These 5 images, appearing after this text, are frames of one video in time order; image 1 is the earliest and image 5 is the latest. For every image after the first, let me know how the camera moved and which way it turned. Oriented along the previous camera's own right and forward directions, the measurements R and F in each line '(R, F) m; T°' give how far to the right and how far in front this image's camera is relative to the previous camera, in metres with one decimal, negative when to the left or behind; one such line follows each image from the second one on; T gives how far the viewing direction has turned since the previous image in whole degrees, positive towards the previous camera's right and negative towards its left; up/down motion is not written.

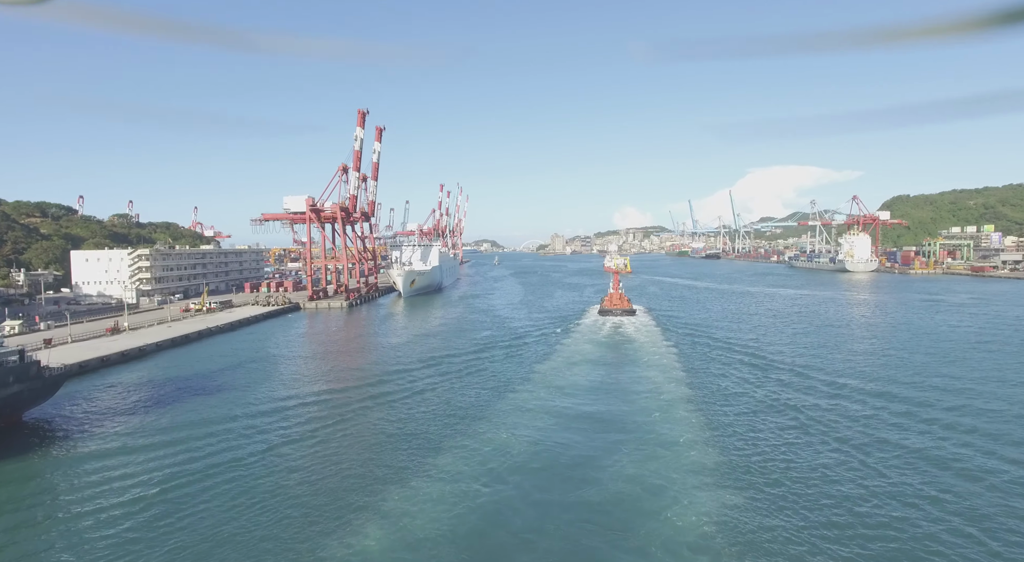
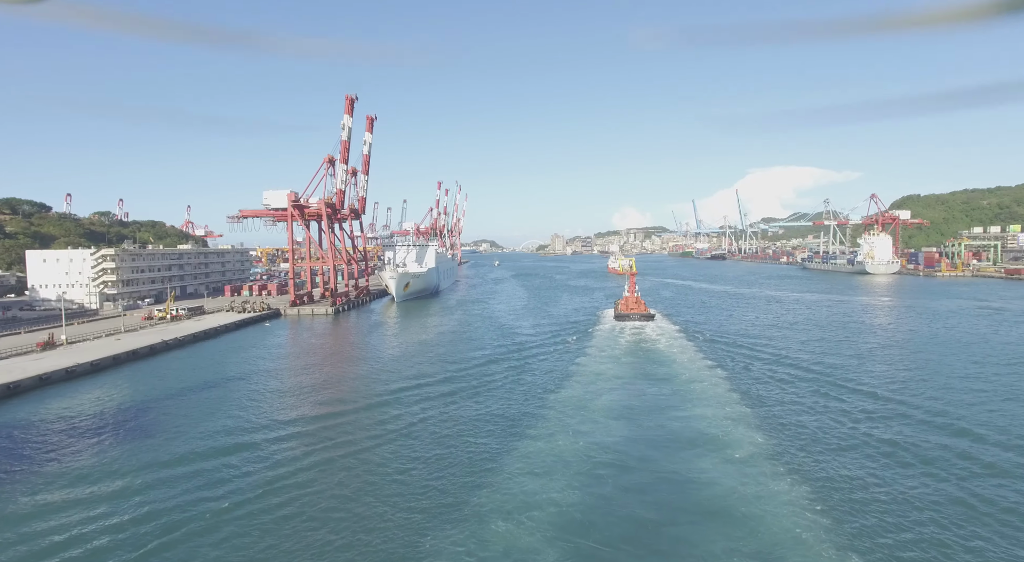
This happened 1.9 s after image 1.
(-0.2, +2.6) m; 0°
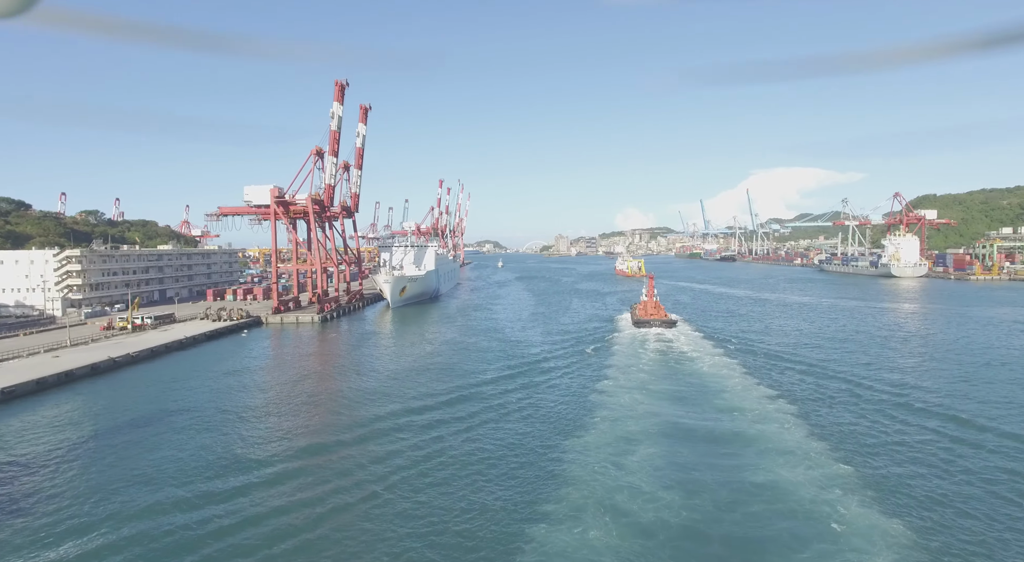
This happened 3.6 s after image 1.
(-0.1, +2.4) m; 0°
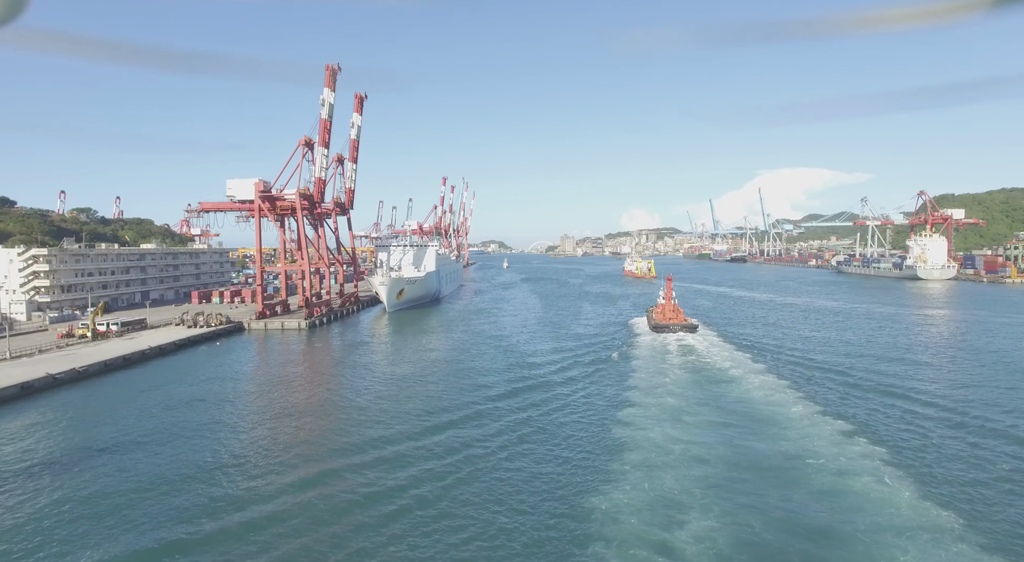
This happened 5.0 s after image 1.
(-0.1, +2.0) m; -1°
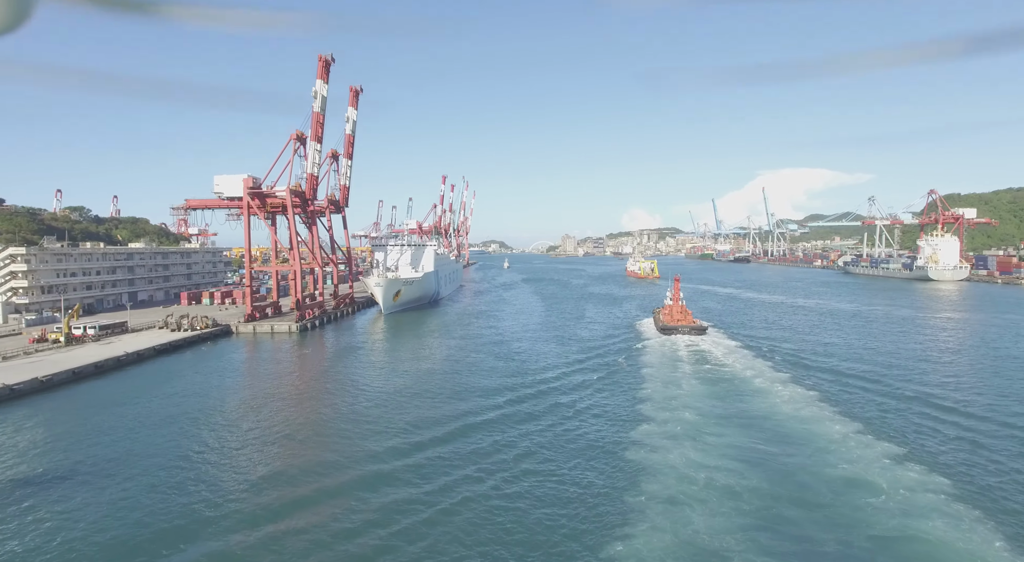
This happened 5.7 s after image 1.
(0.0, +1.0) m; 0°
